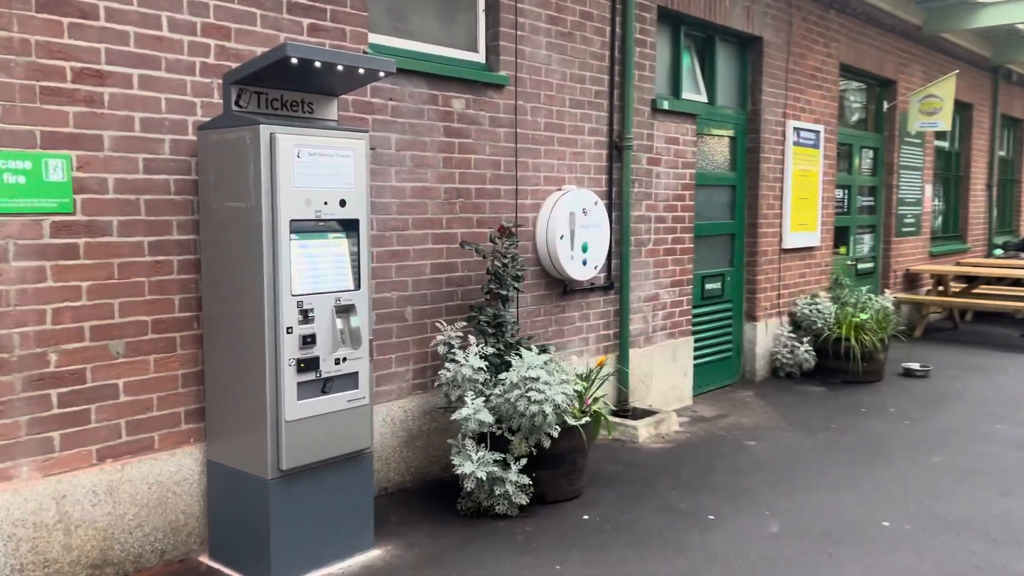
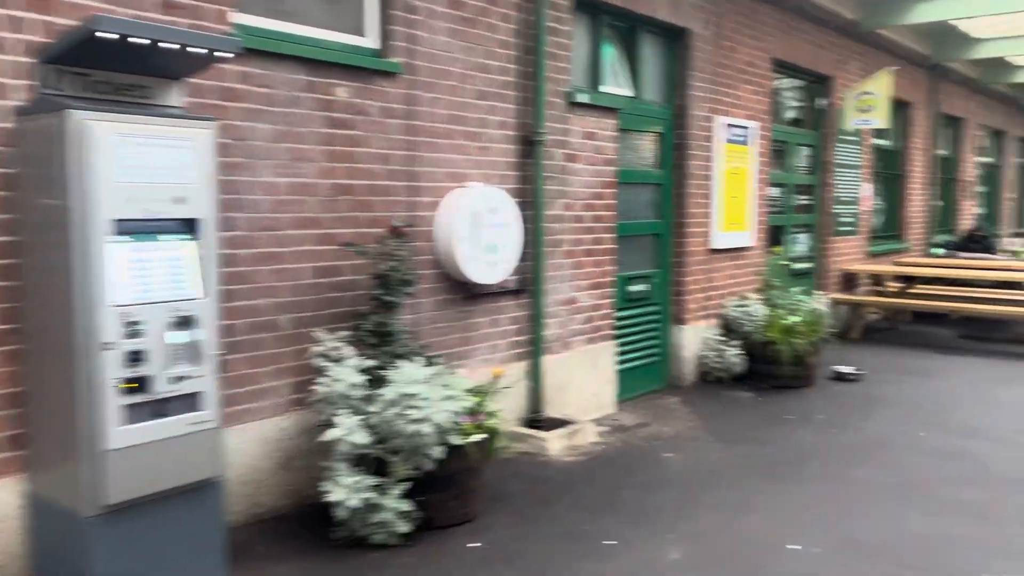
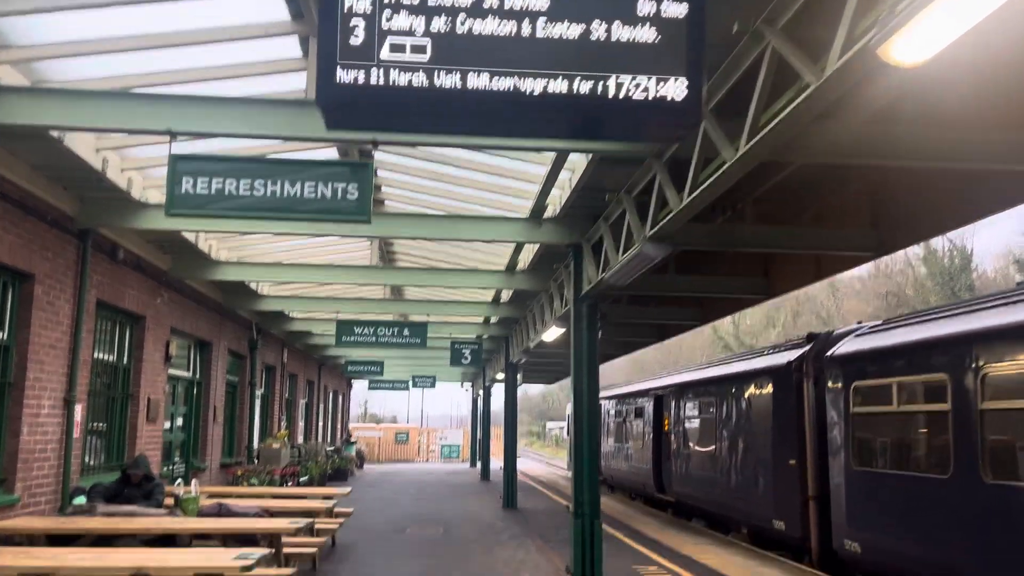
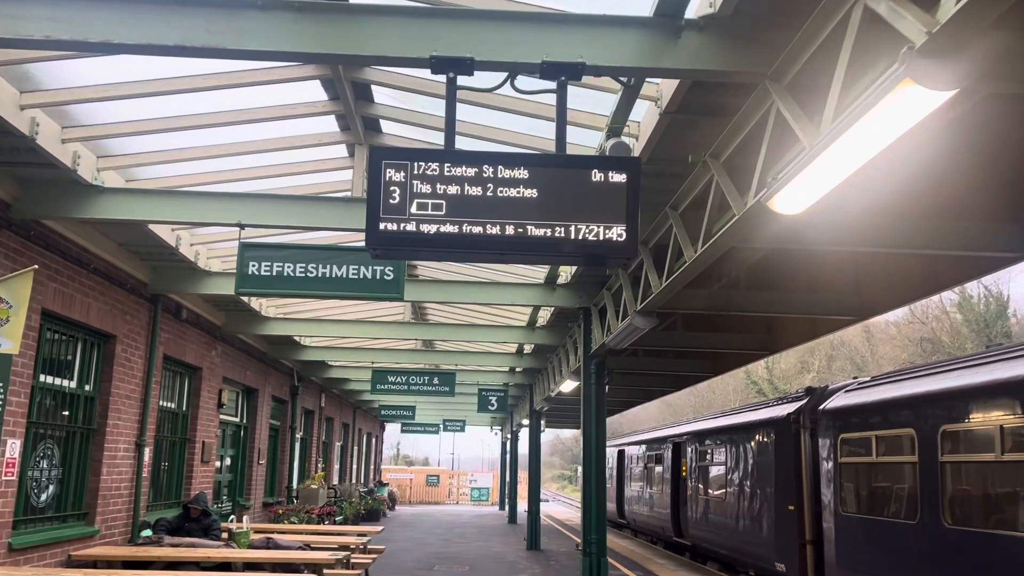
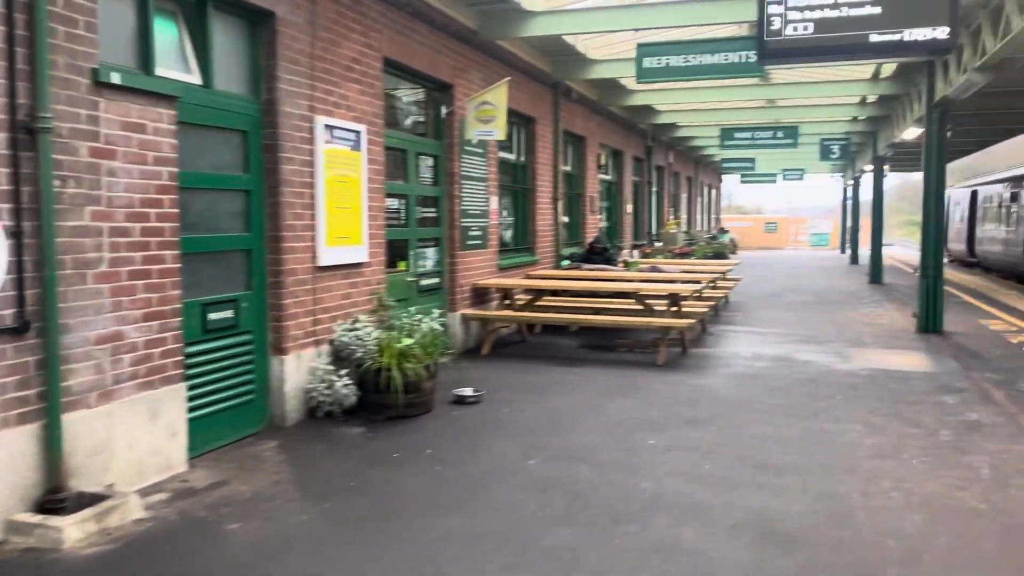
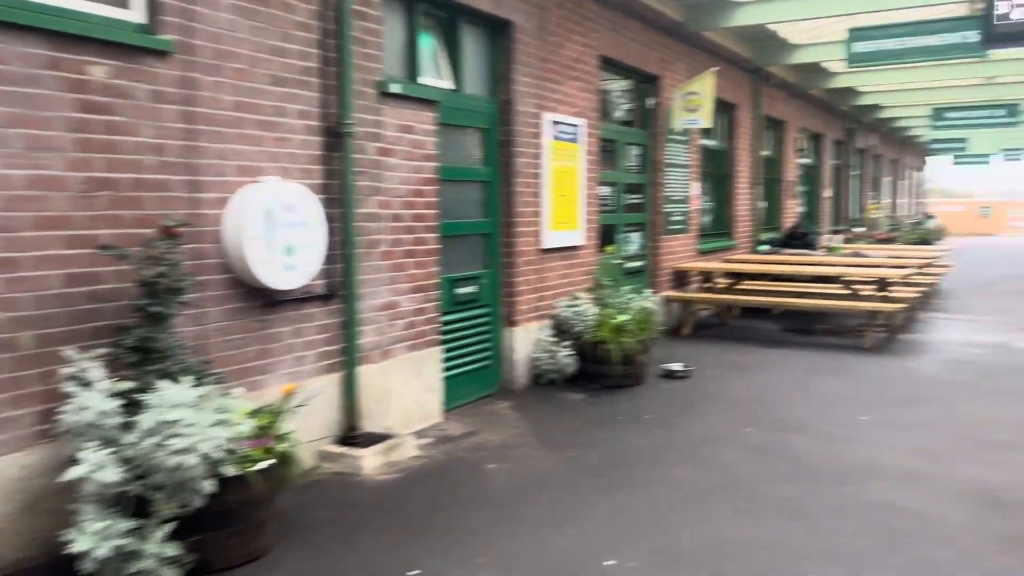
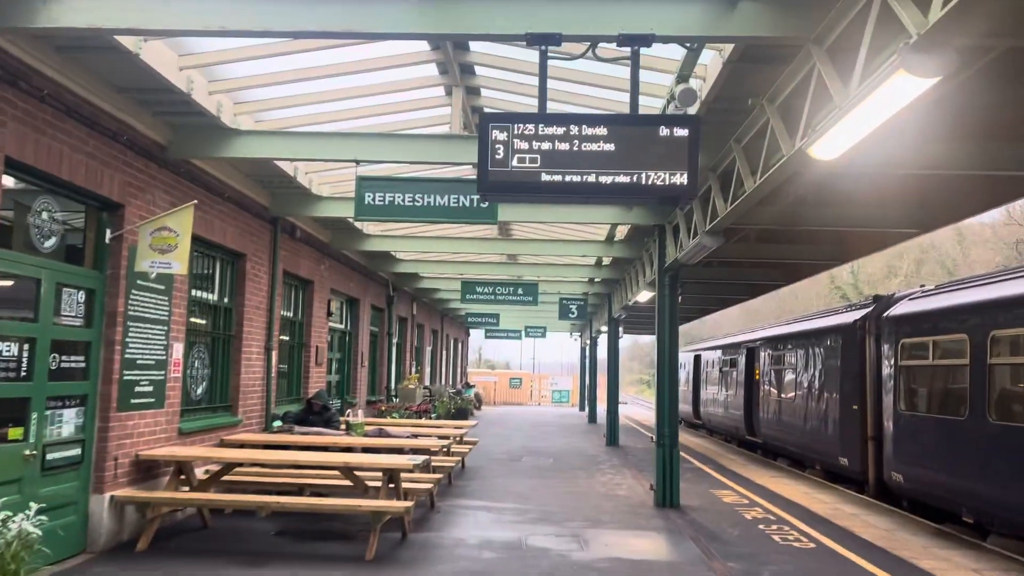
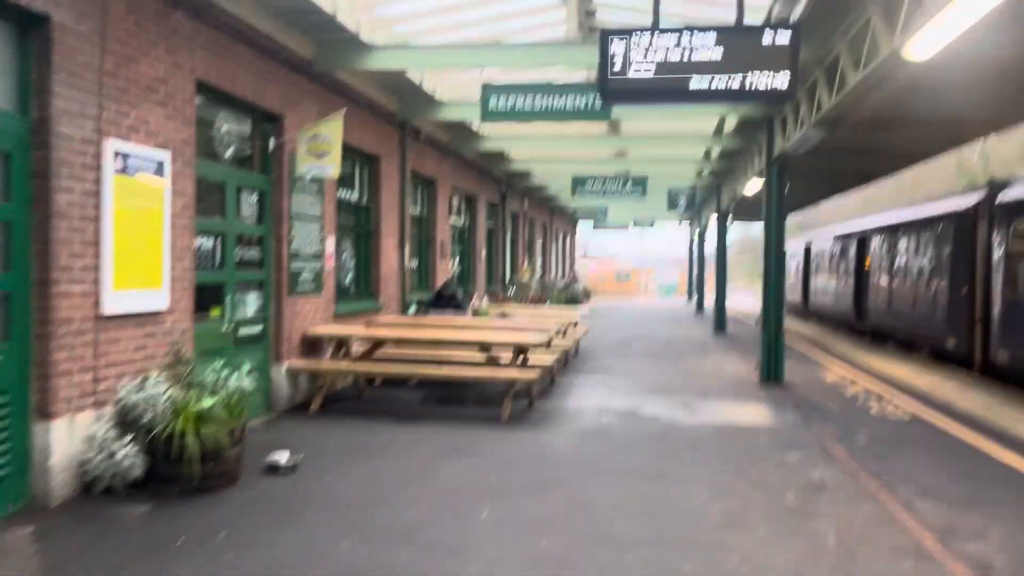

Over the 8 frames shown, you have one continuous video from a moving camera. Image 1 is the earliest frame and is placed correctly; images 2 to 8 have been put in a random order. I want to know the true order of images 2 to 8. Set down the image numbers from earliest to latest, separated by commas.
2, 6, 5, 8, 7, 4, 3
